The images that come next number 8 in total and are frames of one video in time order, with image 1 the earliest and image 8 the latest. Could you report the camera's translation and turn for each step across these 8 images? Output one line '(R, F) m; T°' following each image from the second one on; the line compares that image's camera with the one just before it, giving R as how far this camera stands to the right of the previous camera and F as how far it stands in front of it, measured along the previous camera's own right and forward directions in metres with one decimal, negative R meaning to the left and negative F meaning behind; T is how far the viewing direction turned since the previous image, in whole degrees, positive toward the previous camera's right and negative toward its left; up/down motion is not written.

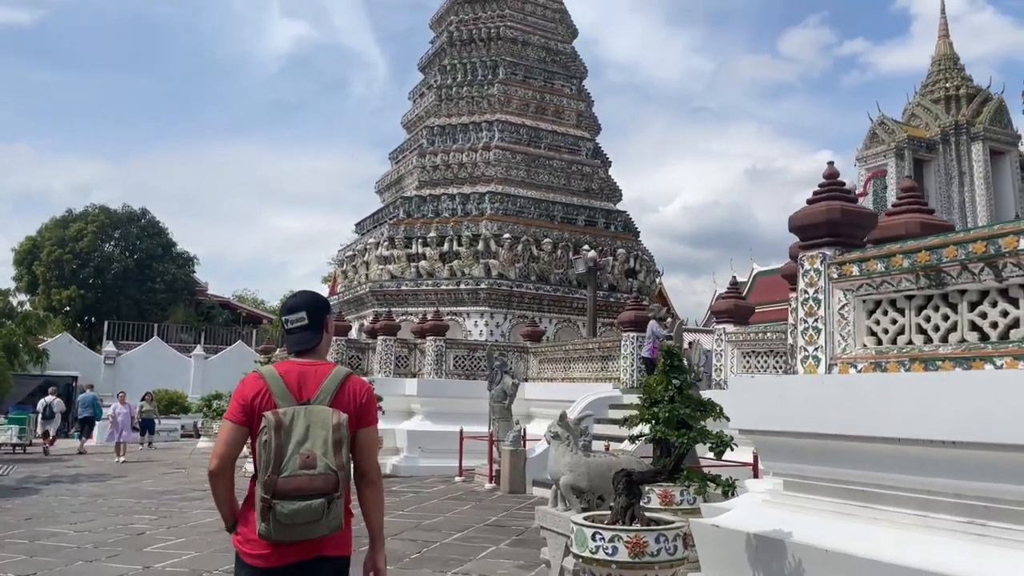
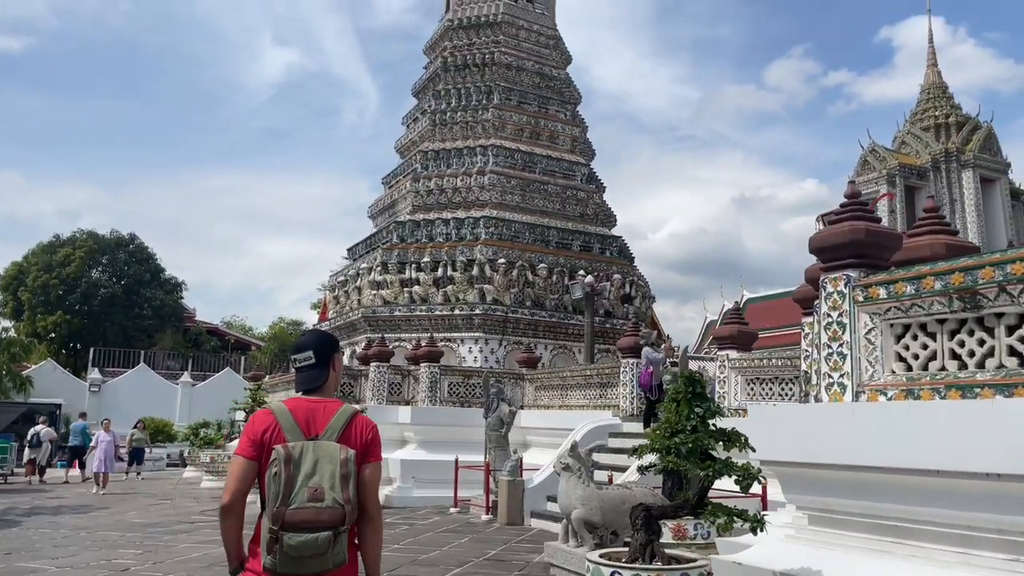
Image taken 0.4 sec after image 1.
(-0.1, +0.2) m; +1°
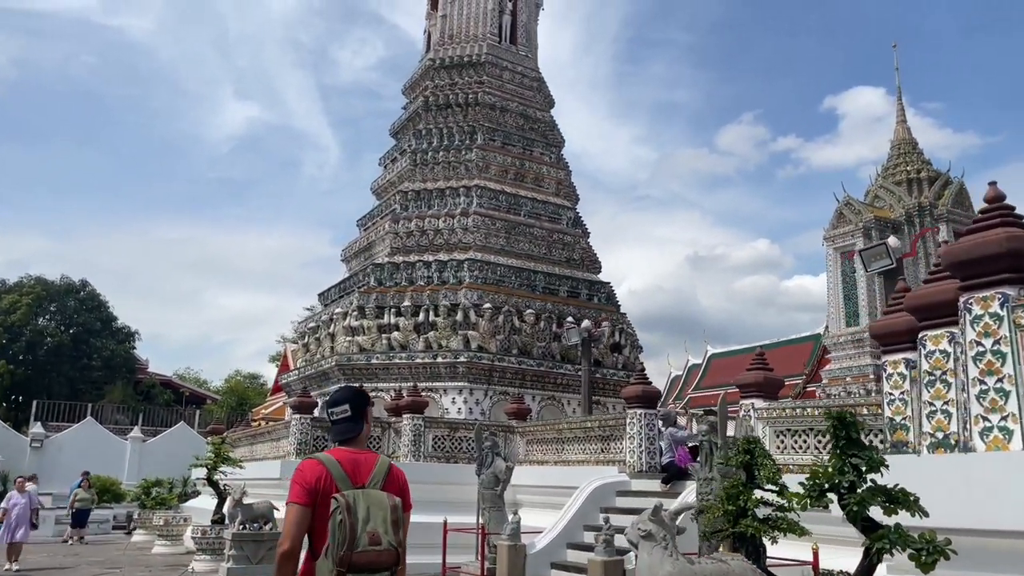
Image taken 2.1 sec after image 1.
(-0.5, +0.8) m; +3°
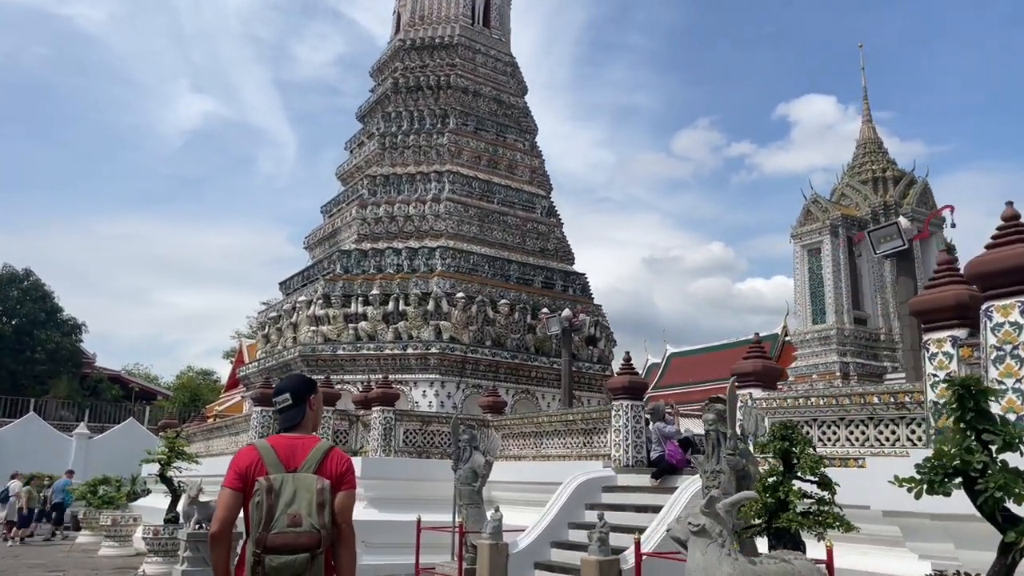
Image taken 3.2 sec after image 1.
(-0.3, +0.5) m; +3°
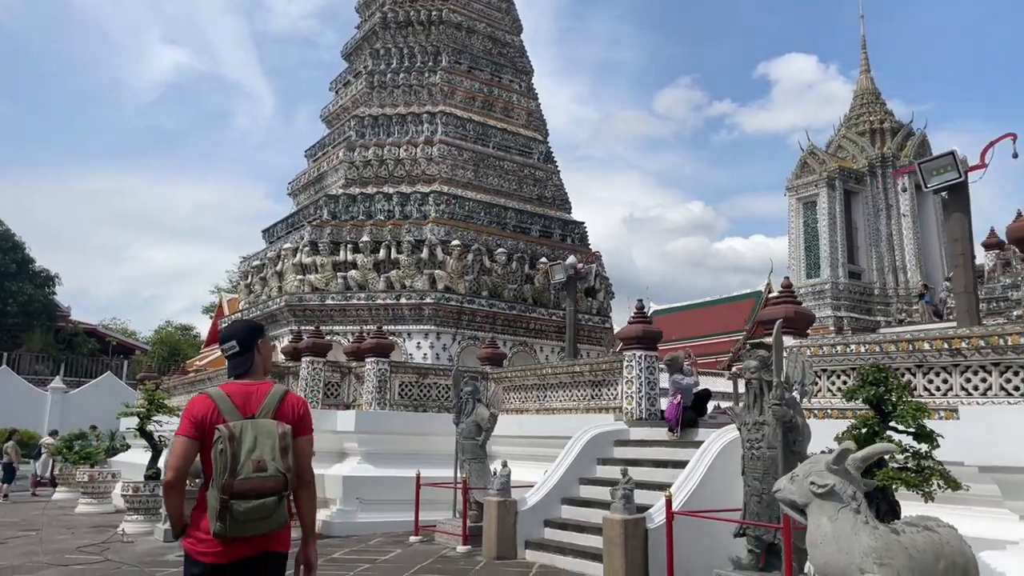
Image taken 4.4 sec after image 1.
(-0.3, +0.6) m; +1°
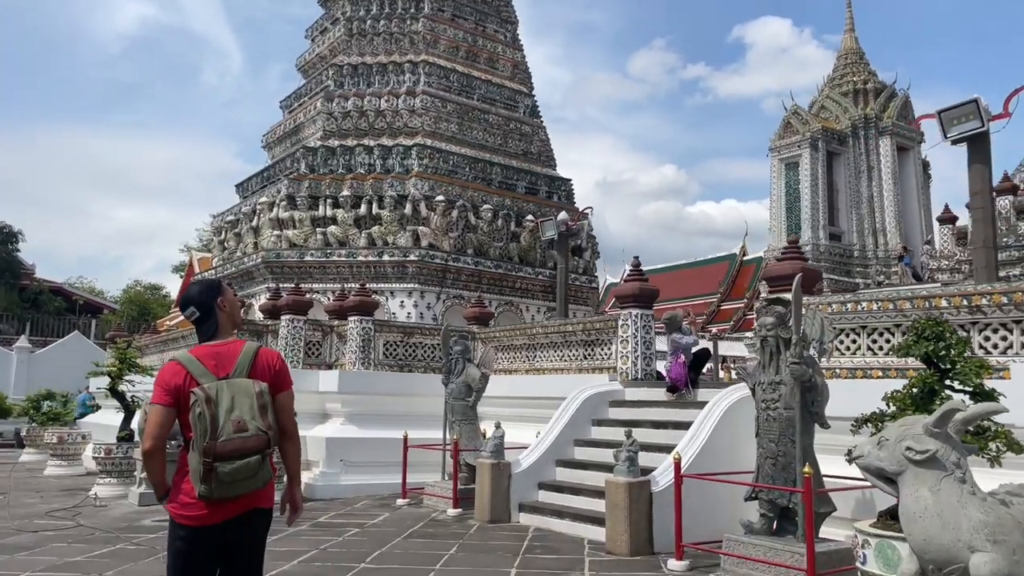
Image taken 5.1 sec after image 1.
(-0.2, +0.3) m; +2°
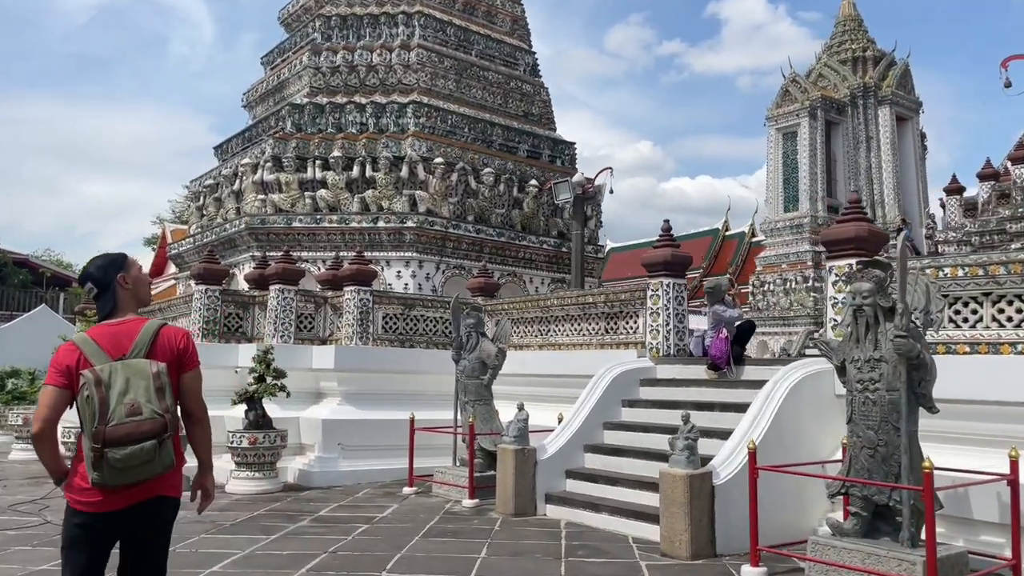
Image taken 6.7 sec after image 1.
(-0.4, +0.8) m; +2°
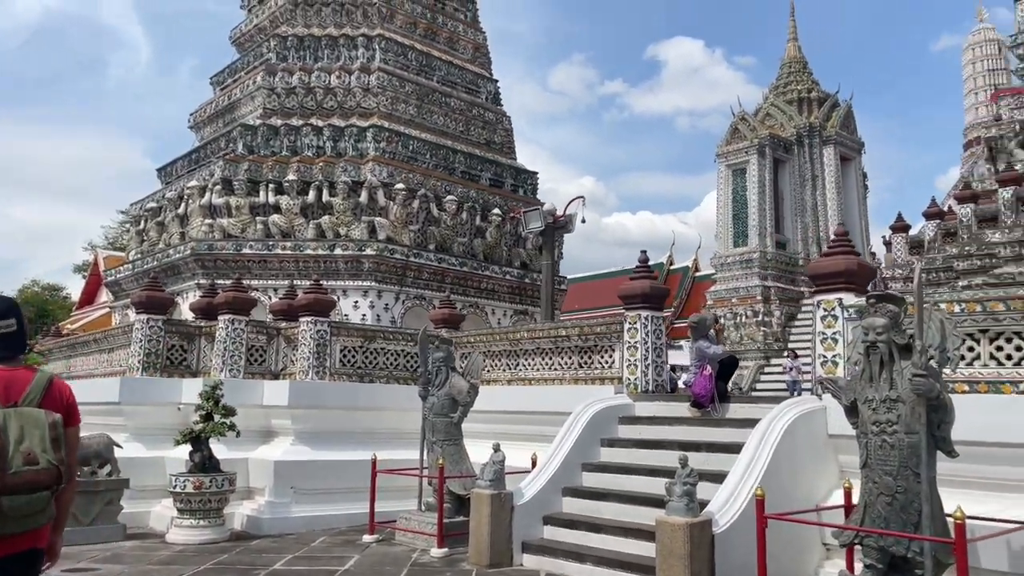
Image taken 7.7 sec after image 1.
(-0.3, +0.4) m; +4°
